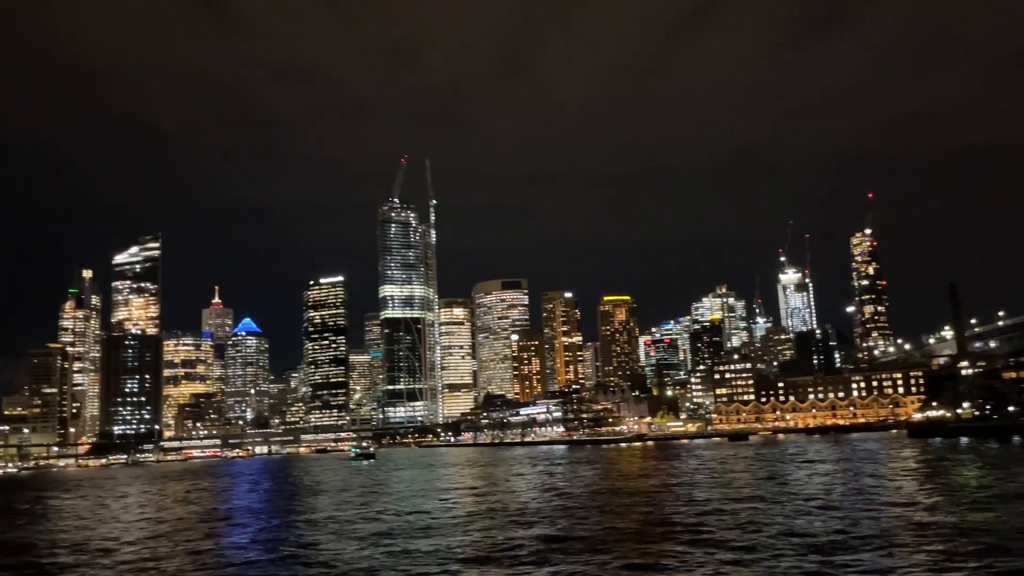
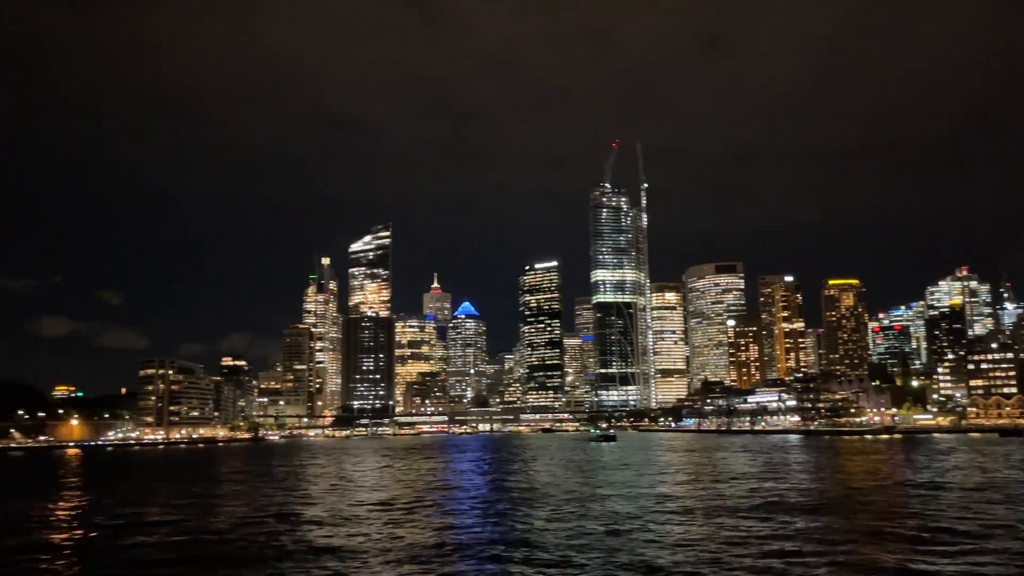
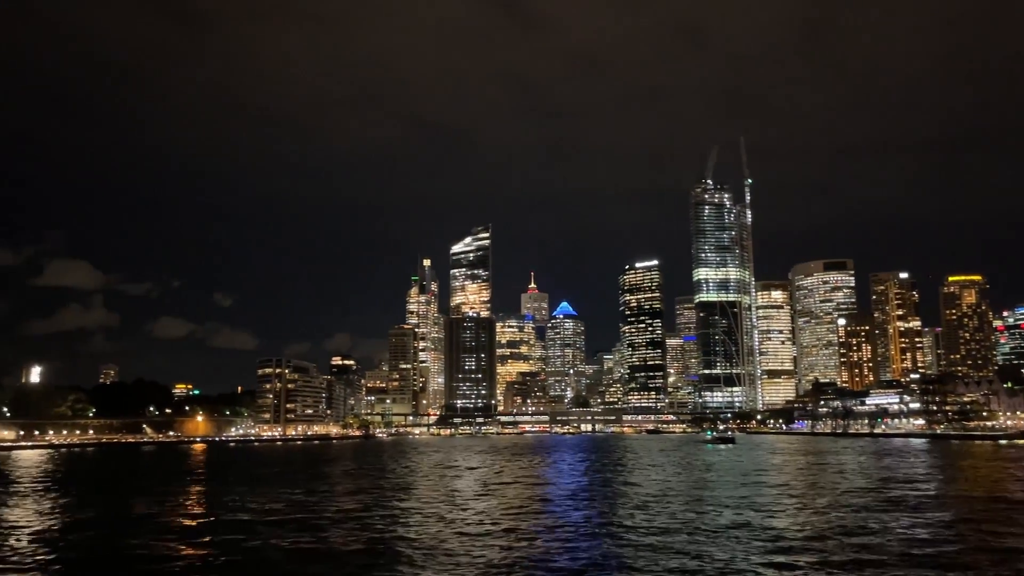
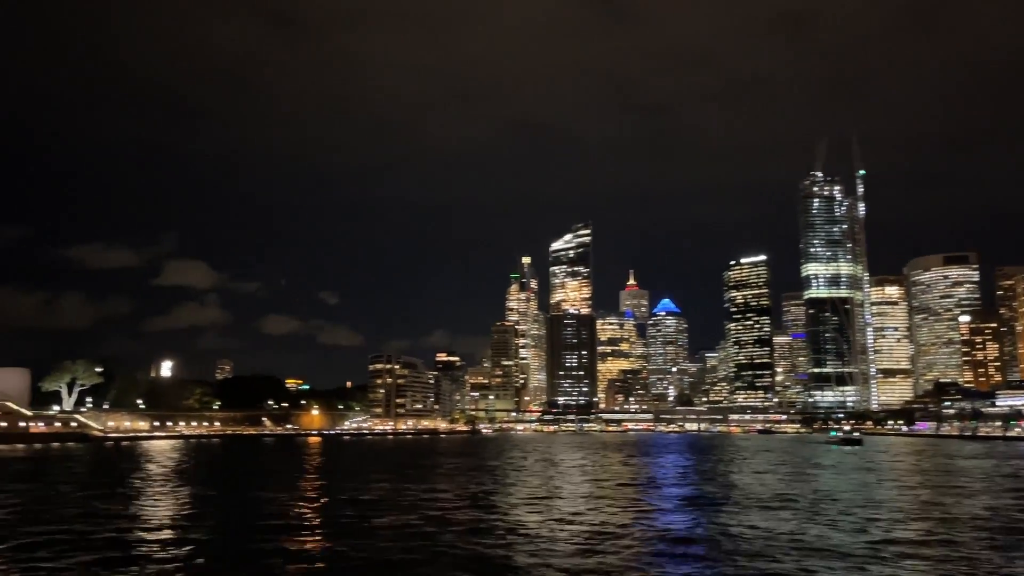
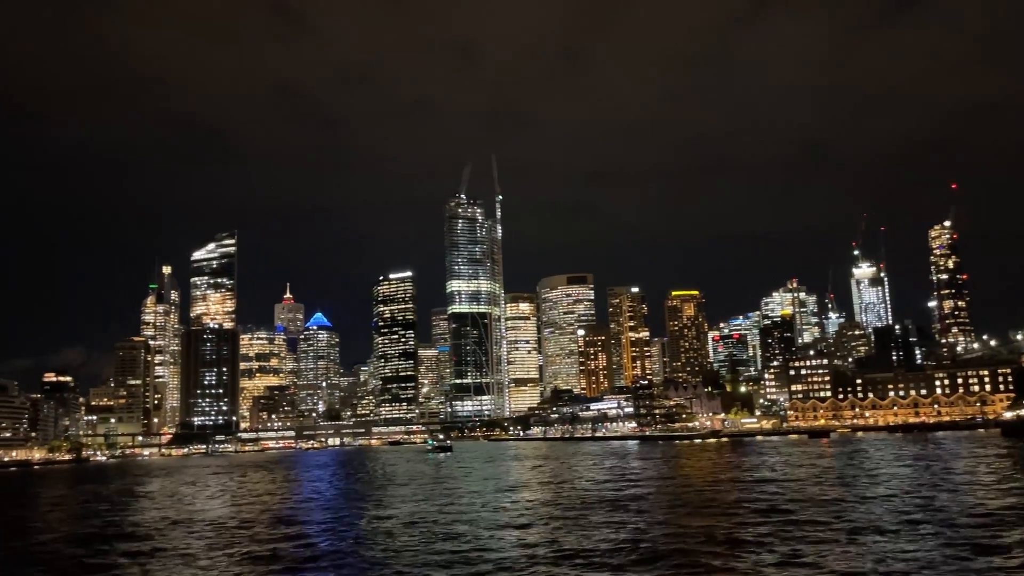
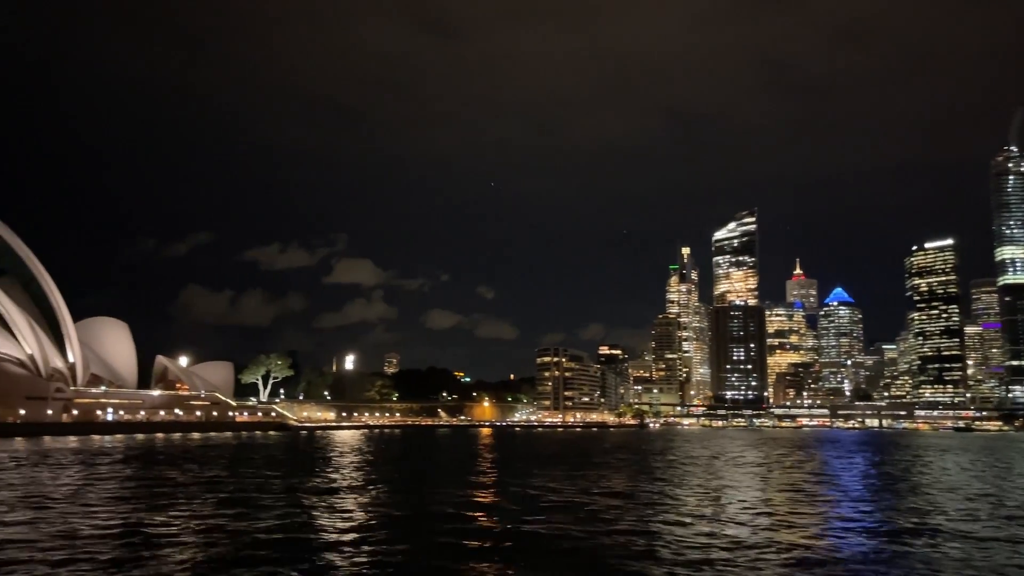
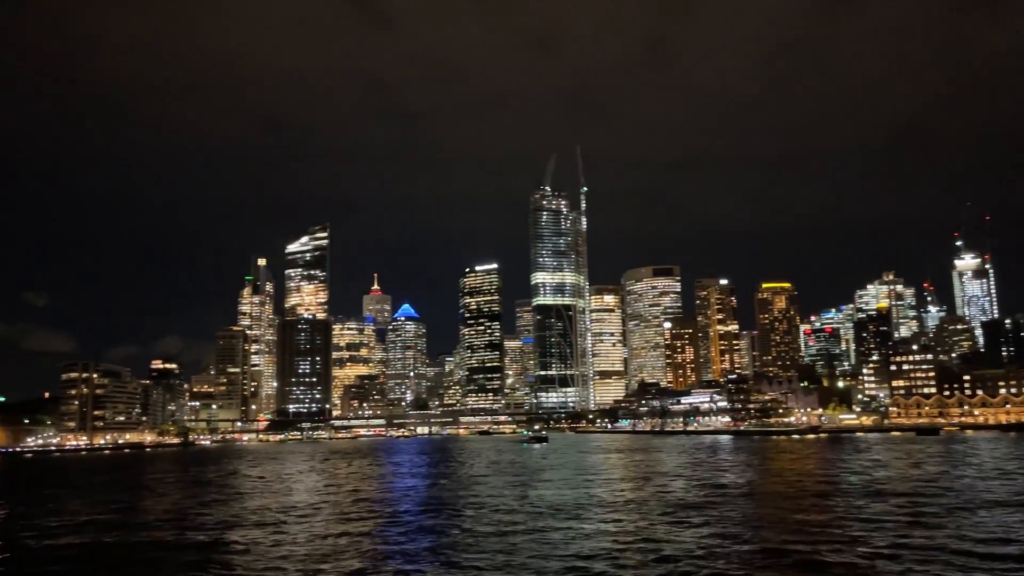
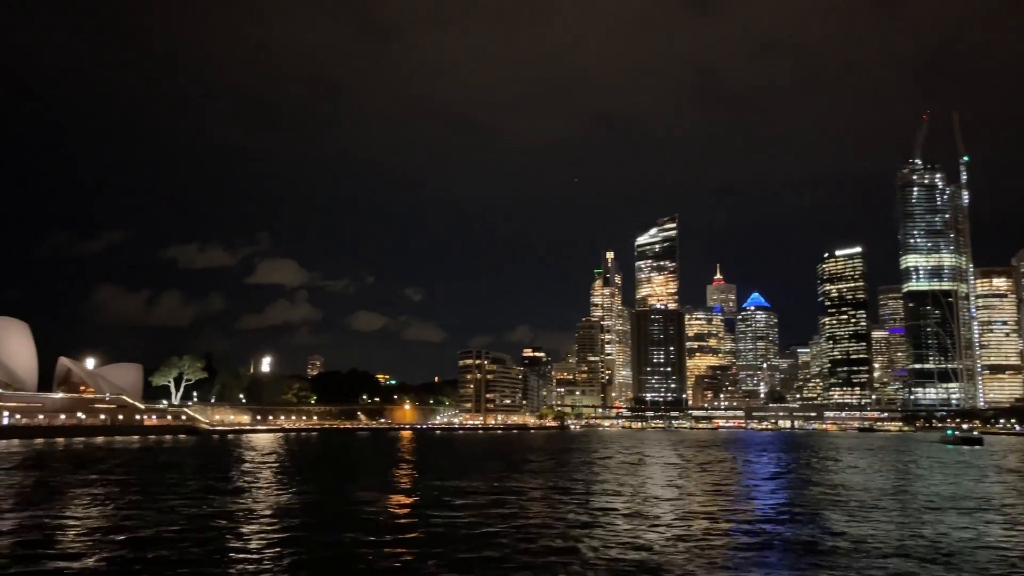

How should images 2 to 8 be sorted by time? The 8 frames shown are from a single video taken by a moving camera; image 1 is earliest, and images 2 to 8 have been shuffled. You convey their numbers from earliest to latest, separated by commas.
5, 7, 2, 3, 4, 8, 6
